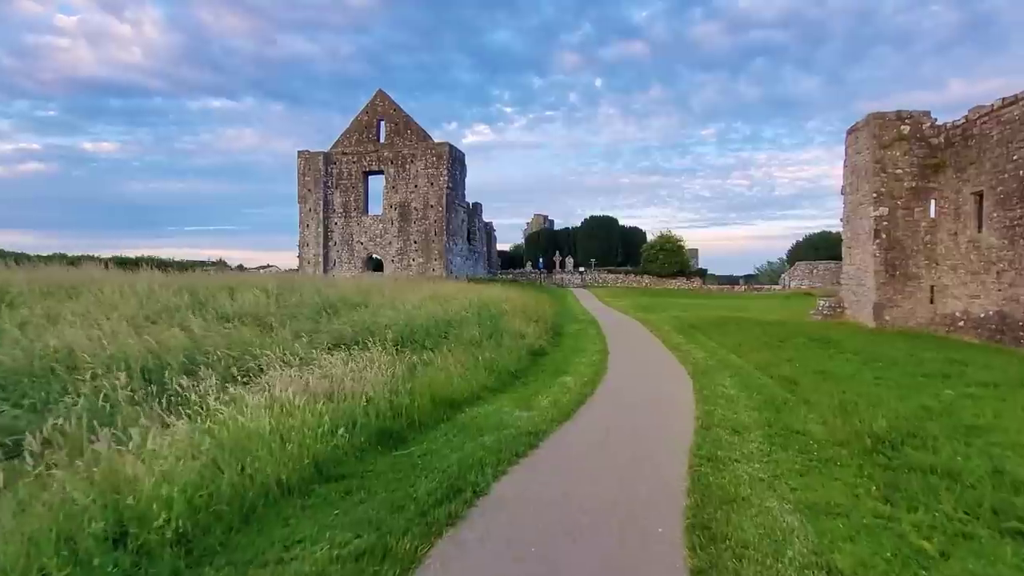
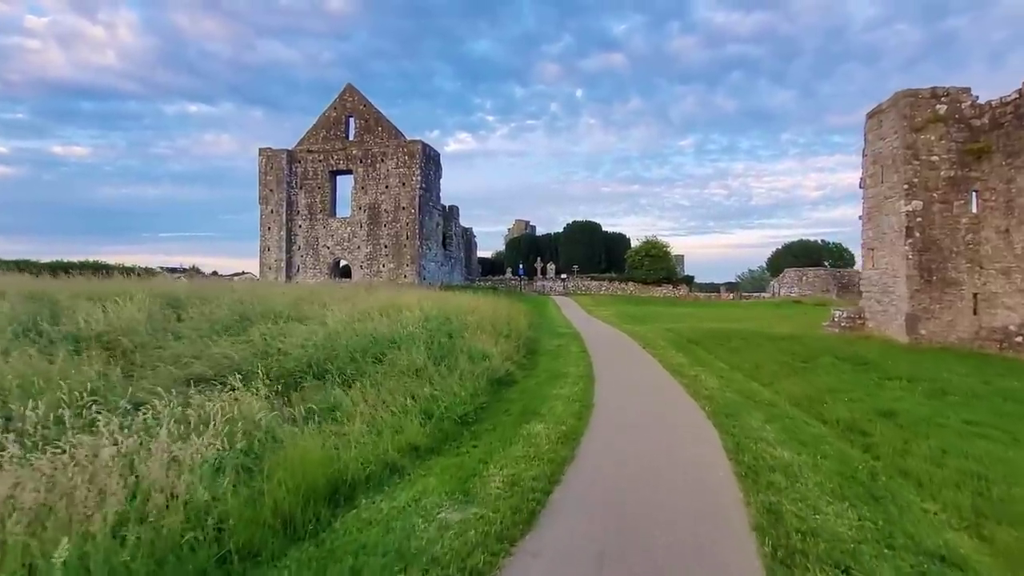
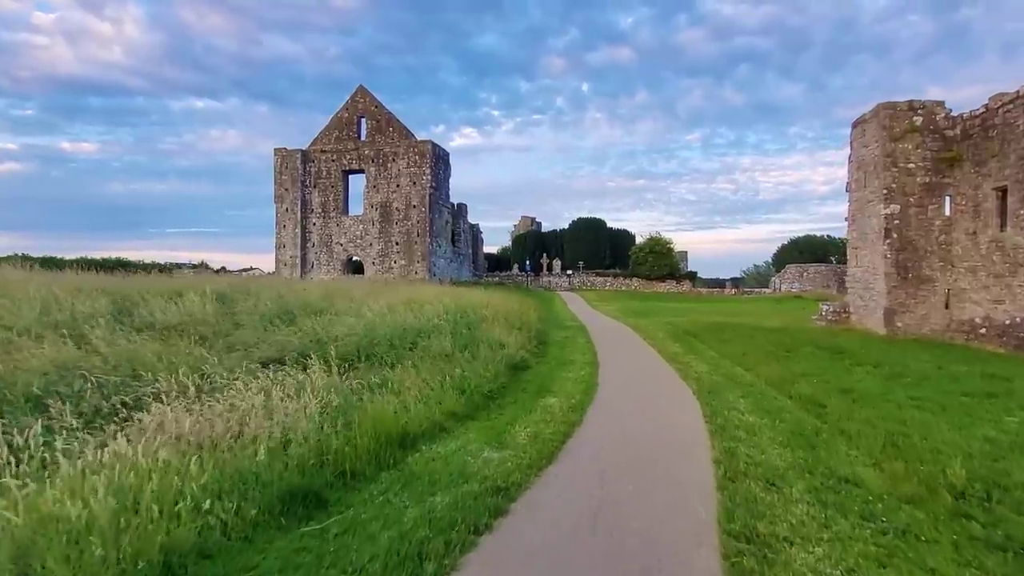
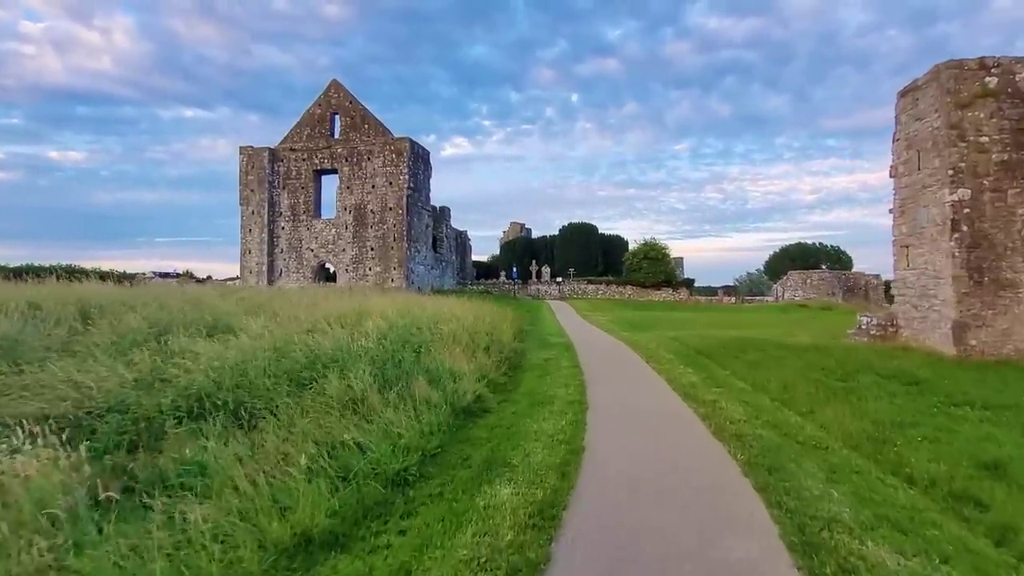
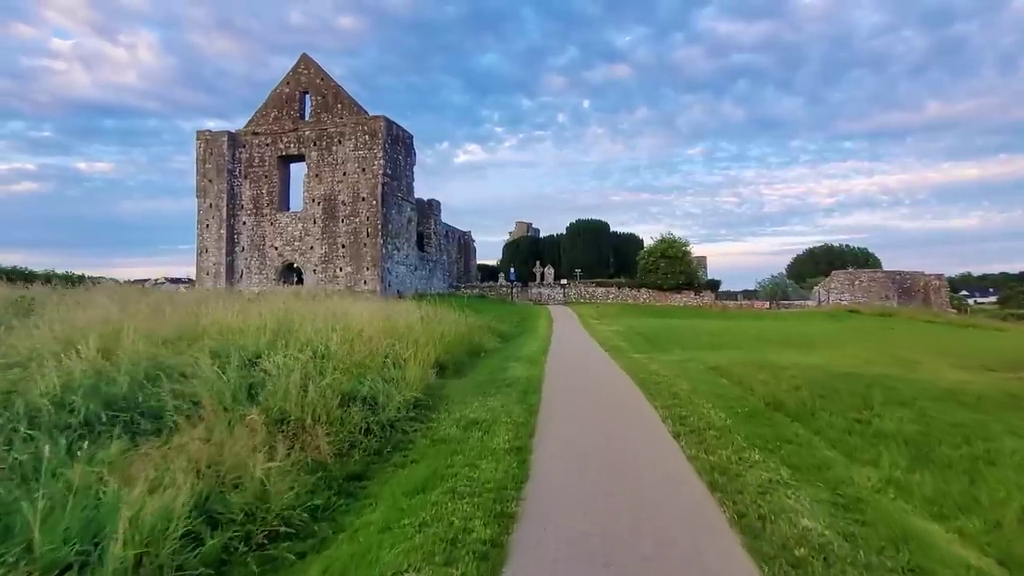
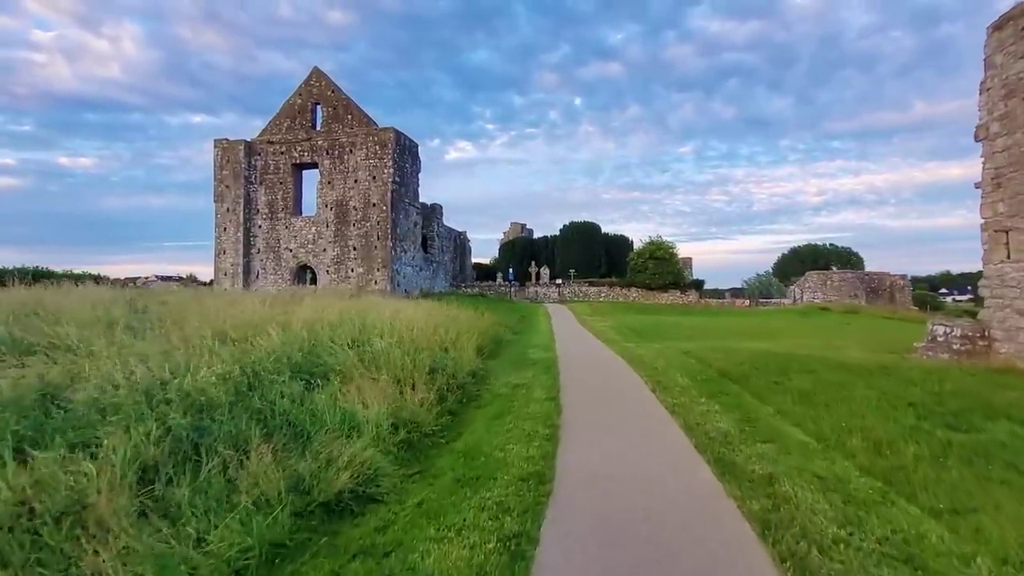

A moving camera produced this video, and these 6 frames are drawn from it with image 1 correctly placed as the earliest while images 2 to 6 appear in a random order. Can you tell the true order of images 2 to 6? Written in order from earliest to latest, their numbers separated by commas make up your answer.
3, 2, 4, 6, 5
